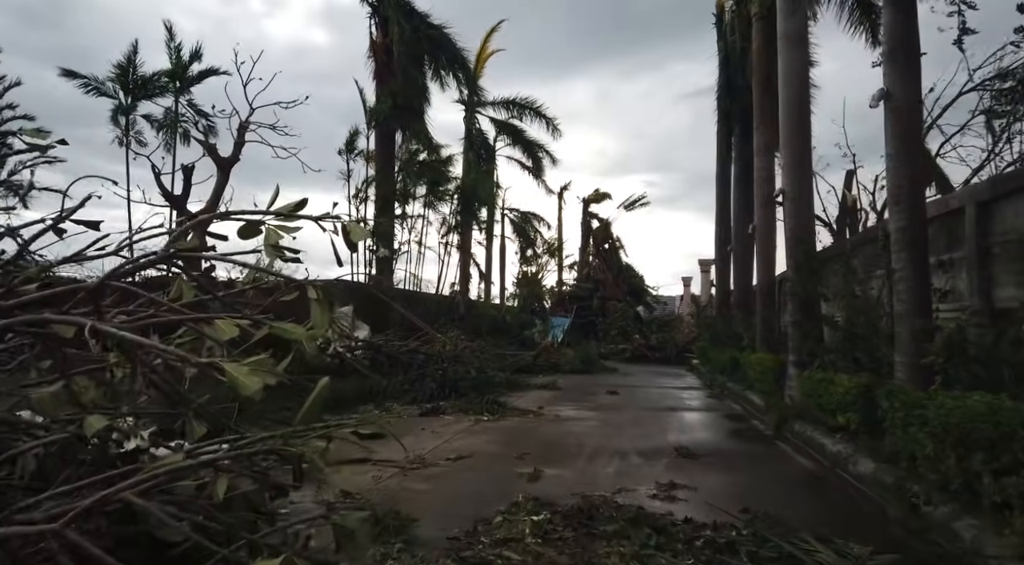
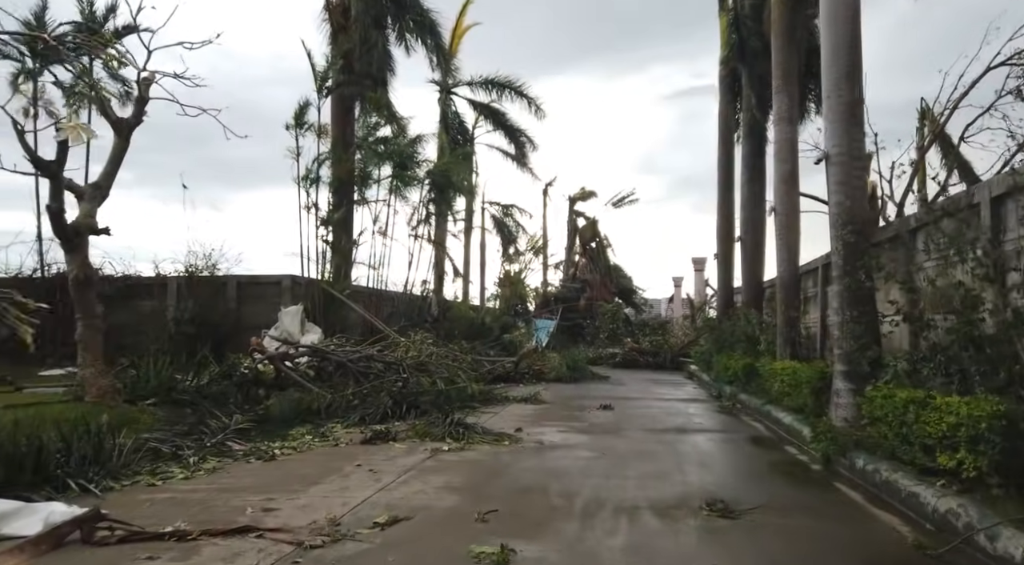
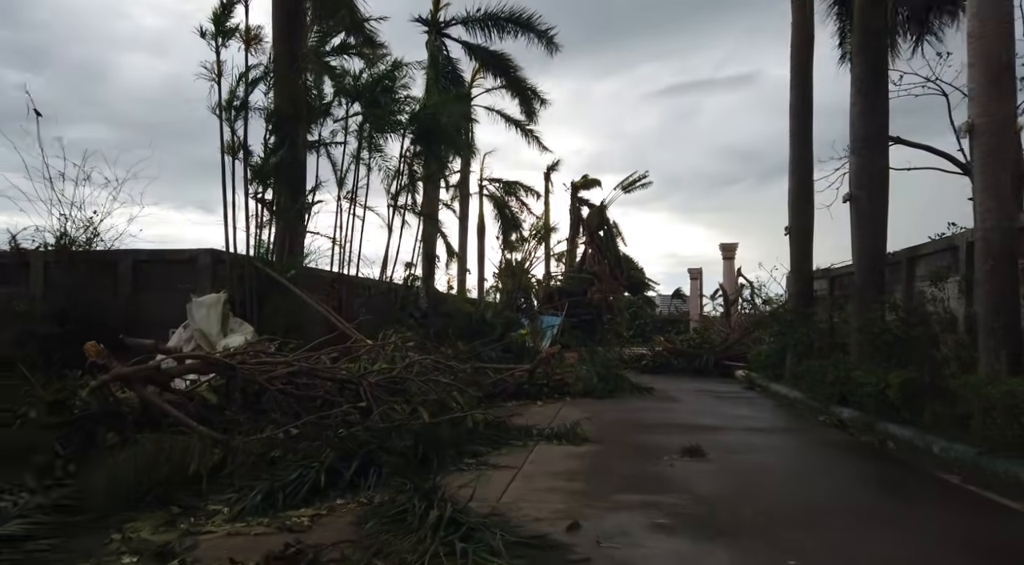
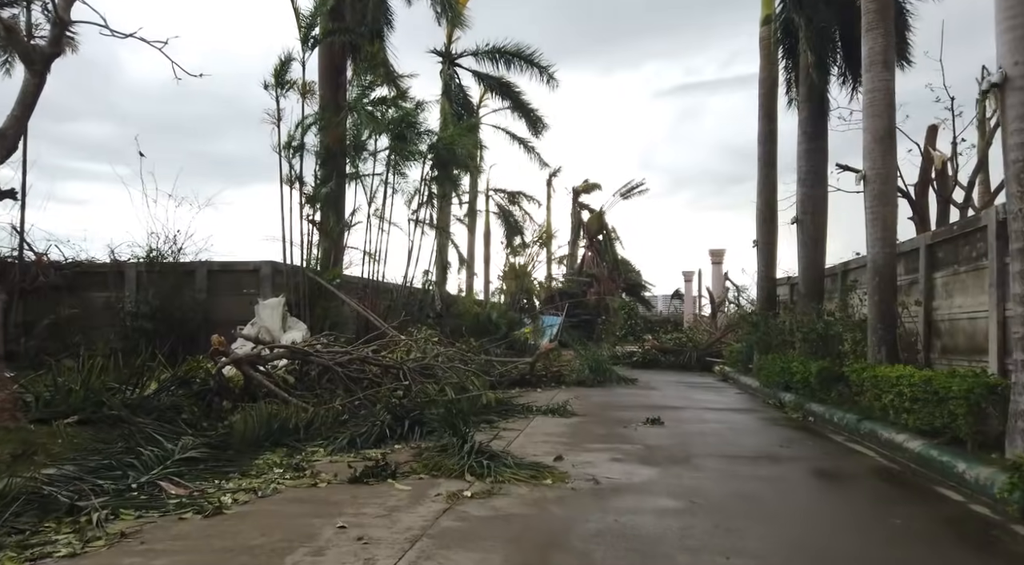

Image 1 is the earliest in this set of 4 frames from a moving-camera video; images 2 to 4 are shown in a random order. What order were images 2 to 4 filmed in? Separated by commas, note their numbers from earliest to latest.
2, 4, 3
